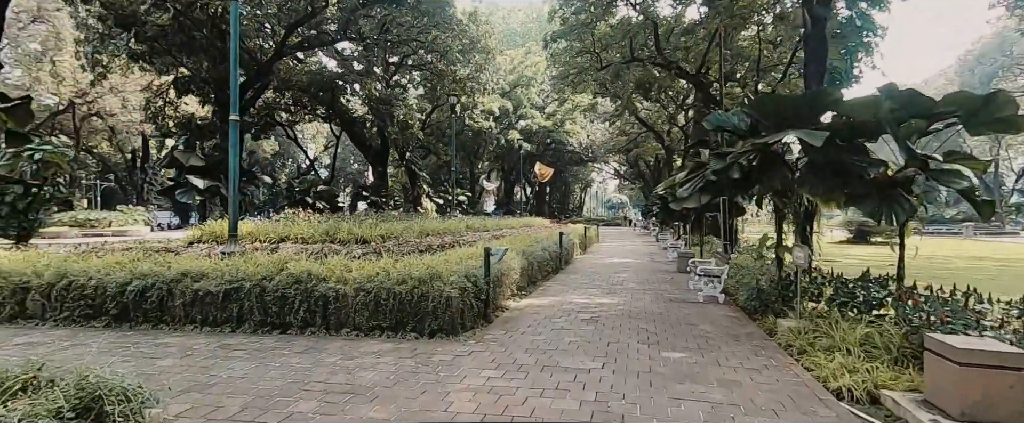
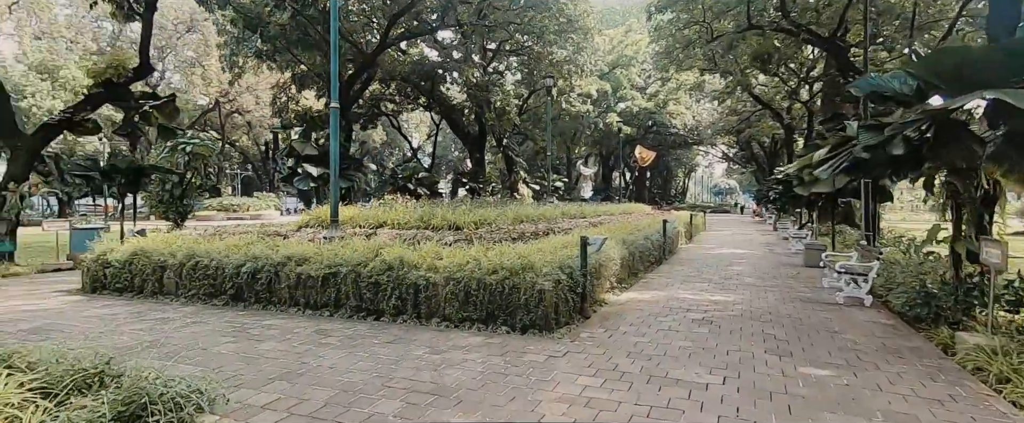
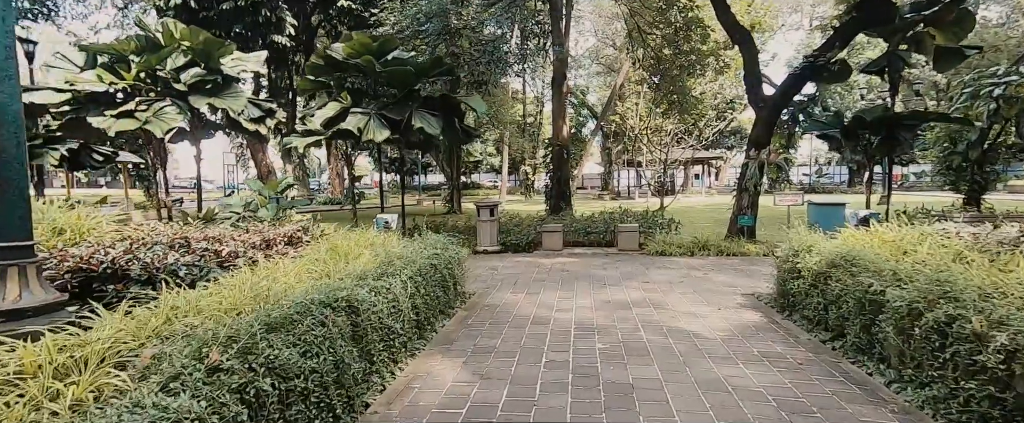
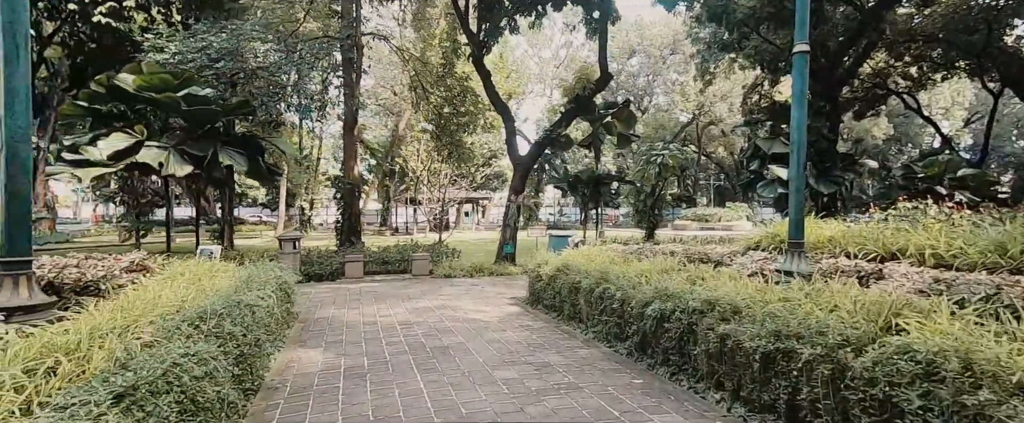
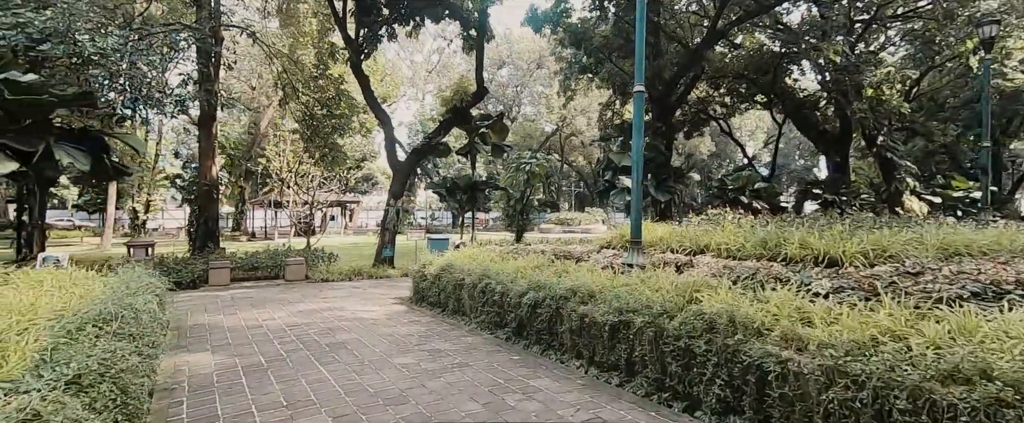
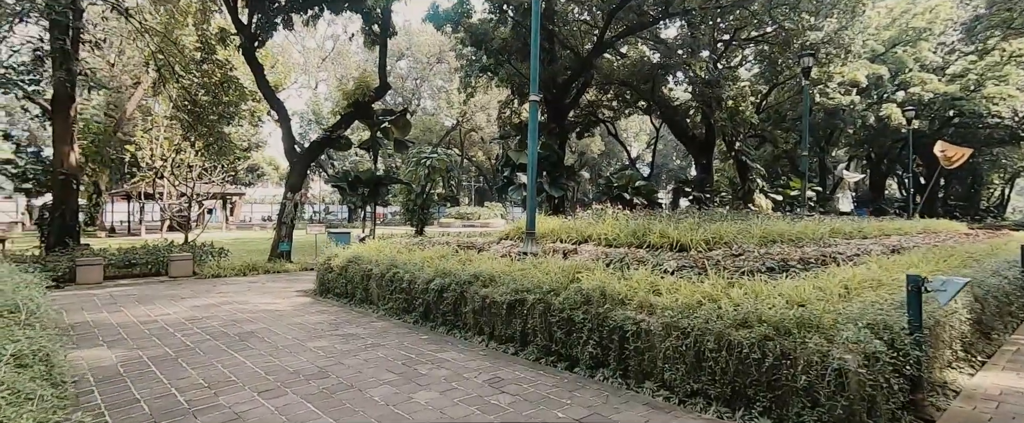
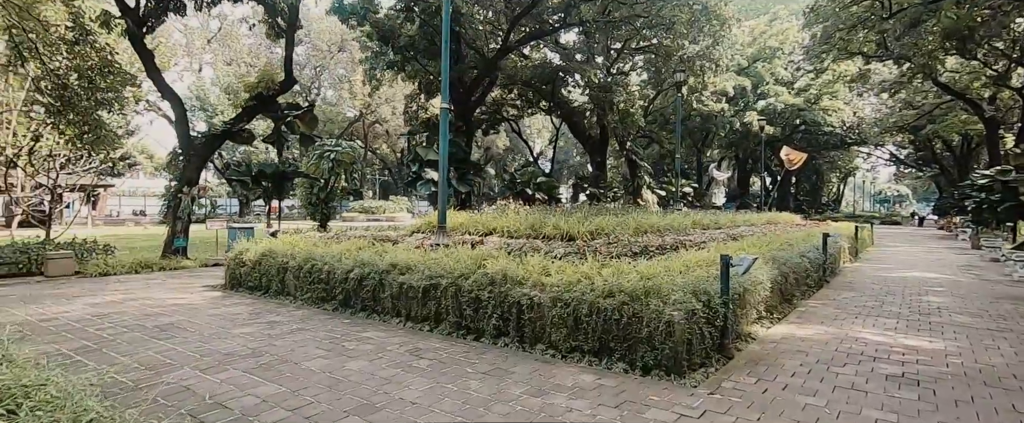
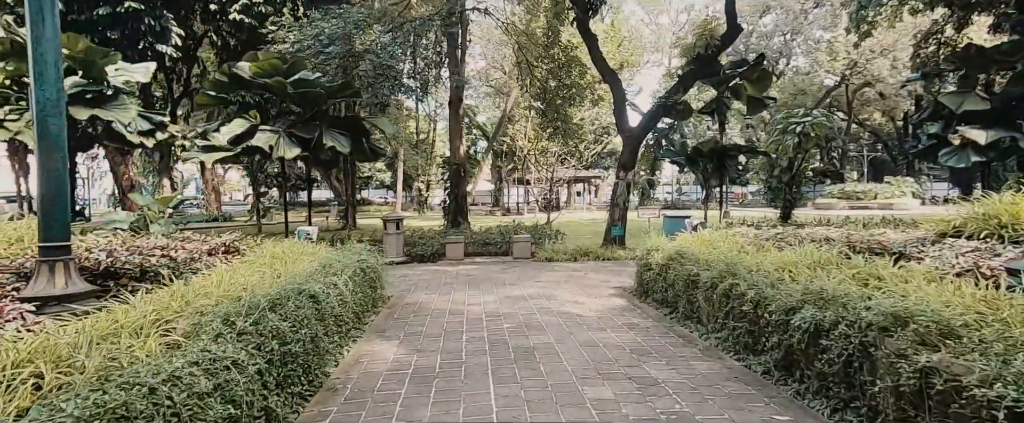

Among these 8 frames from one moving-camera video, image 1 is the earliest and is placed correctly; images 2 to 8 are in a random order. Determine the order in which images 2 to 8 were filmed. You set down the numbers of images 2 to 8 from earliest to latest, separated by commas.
2, 7, 6, 5, 4, 8, 3
